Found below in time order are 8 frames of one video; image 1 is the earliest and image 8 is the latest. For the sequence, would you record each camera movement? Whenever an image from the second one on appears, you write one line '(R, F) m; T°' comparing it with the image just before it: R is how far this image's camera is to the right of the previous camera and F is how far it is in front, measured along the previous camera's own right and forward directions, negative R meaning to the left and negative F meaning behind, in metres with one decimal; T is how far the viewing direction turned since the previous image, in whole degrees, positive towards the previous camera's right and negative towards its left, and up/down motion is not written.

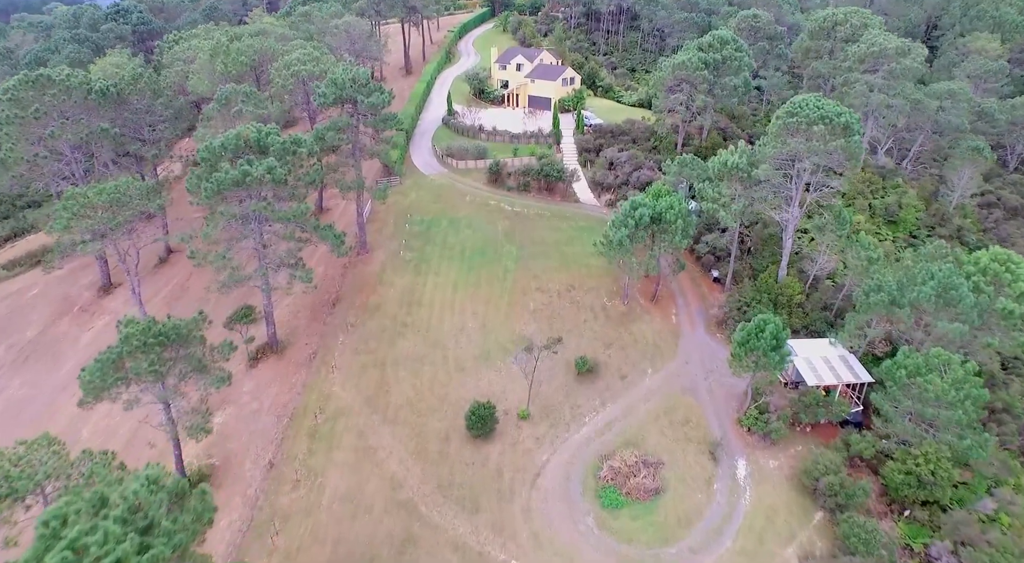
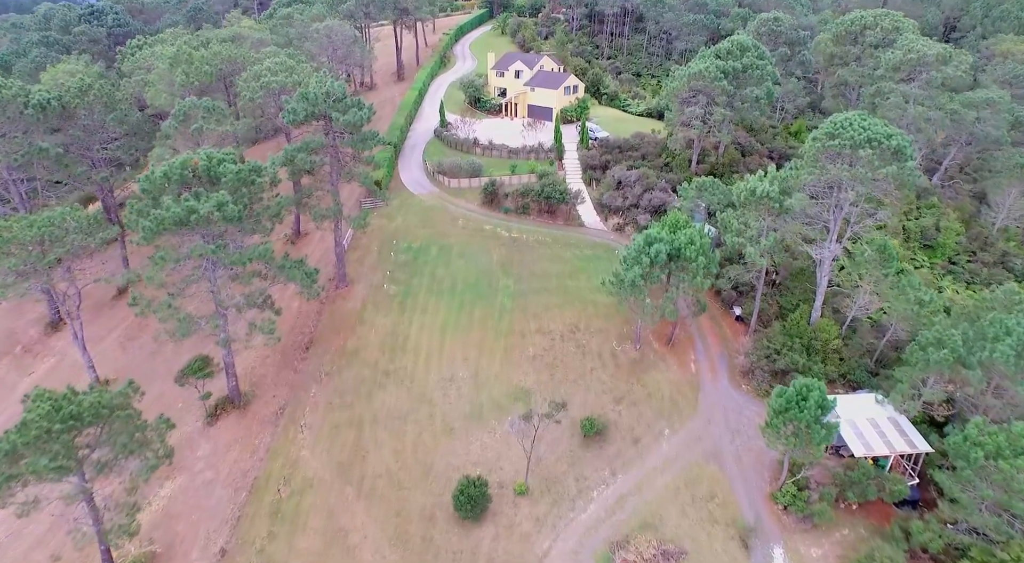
(+0.2, +4.8) m; 0°
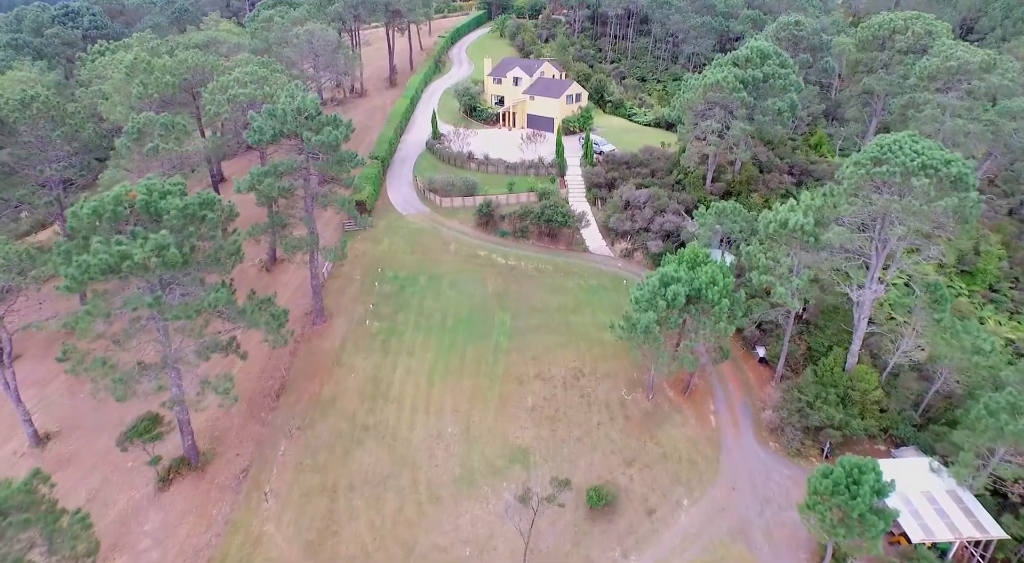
(+0.2, +4.1) m; 0°
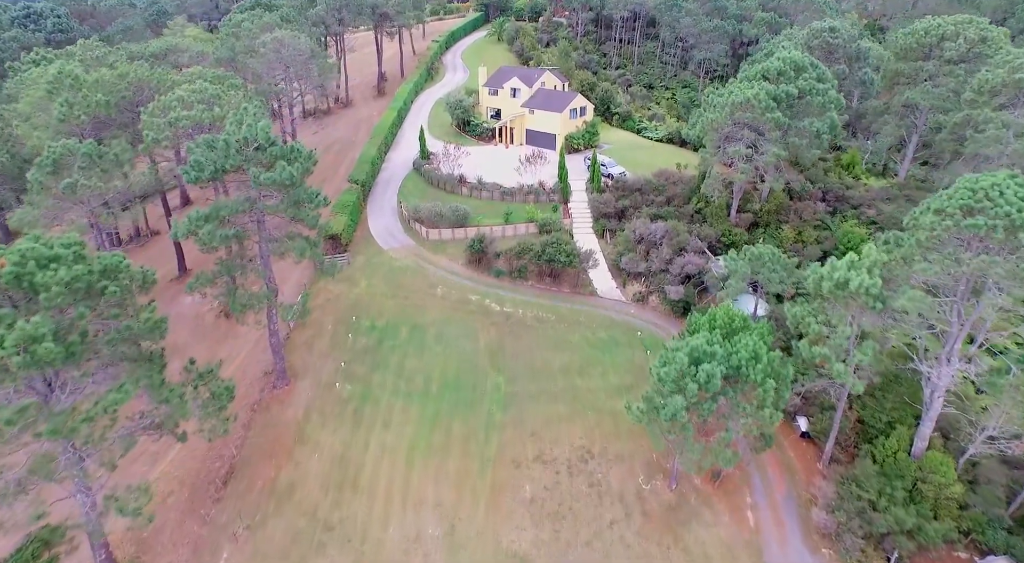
(+0.3, +5.5) m; 0°
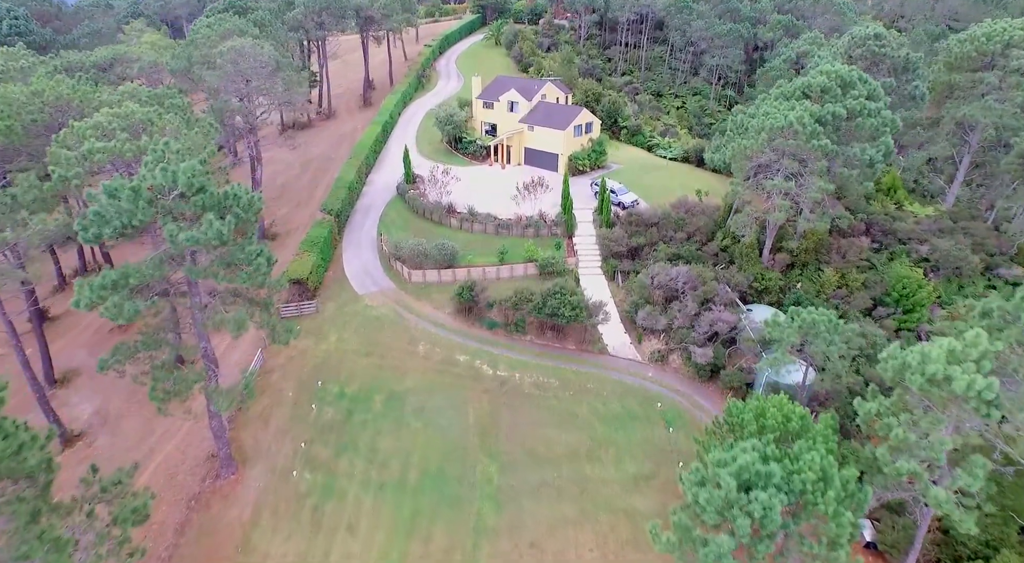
(+0.3, +5.5) m; 0°
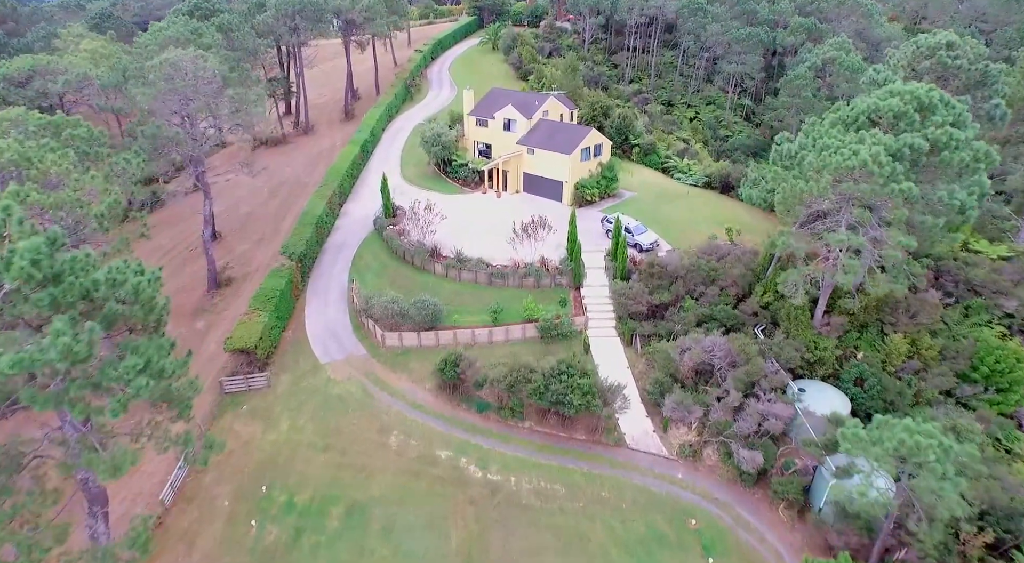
(+0.2, +6.1) m; 0°
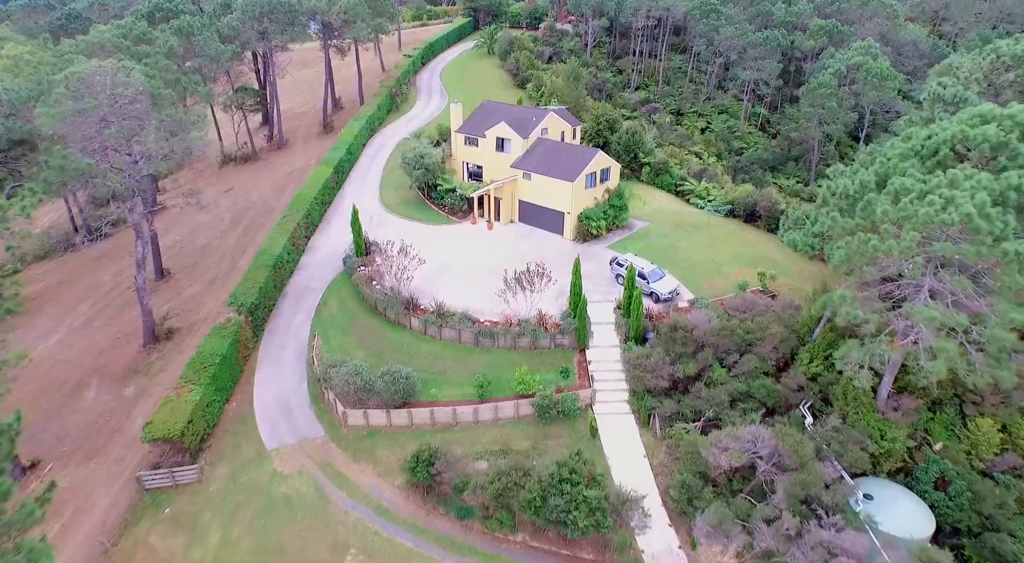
(+0.4, +5.2) m; 0°
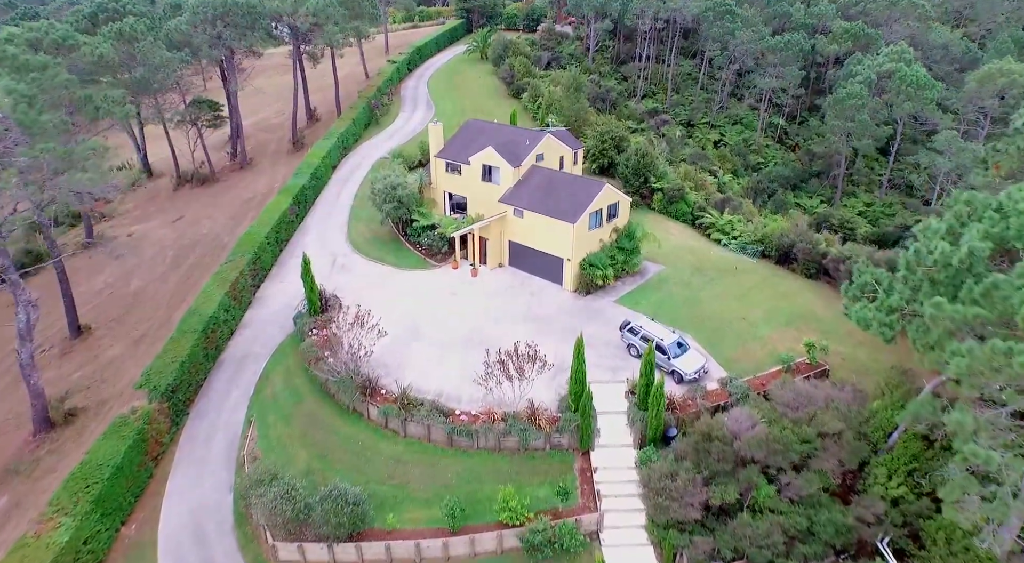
(+0.6, +5.6) m; 0°
